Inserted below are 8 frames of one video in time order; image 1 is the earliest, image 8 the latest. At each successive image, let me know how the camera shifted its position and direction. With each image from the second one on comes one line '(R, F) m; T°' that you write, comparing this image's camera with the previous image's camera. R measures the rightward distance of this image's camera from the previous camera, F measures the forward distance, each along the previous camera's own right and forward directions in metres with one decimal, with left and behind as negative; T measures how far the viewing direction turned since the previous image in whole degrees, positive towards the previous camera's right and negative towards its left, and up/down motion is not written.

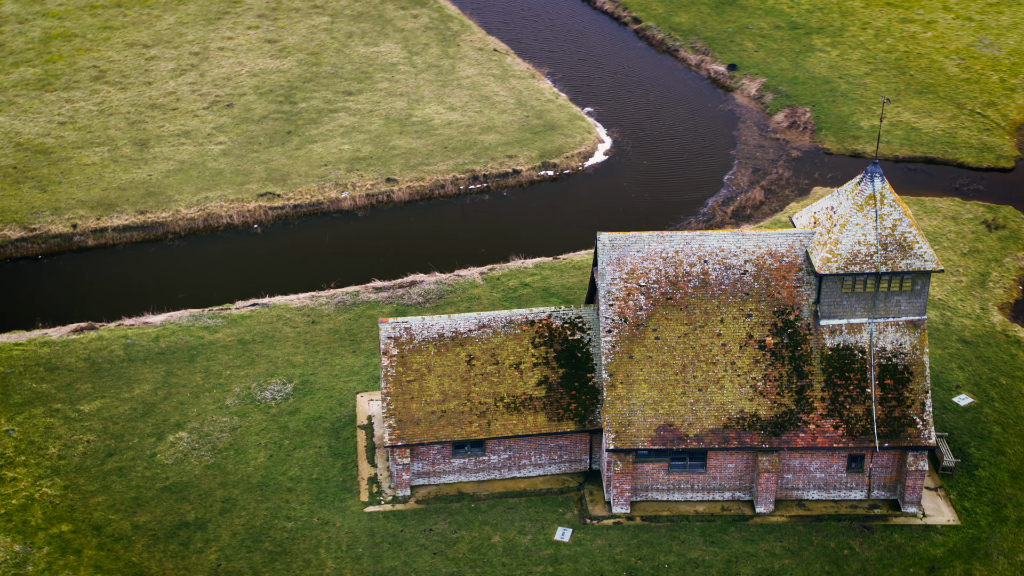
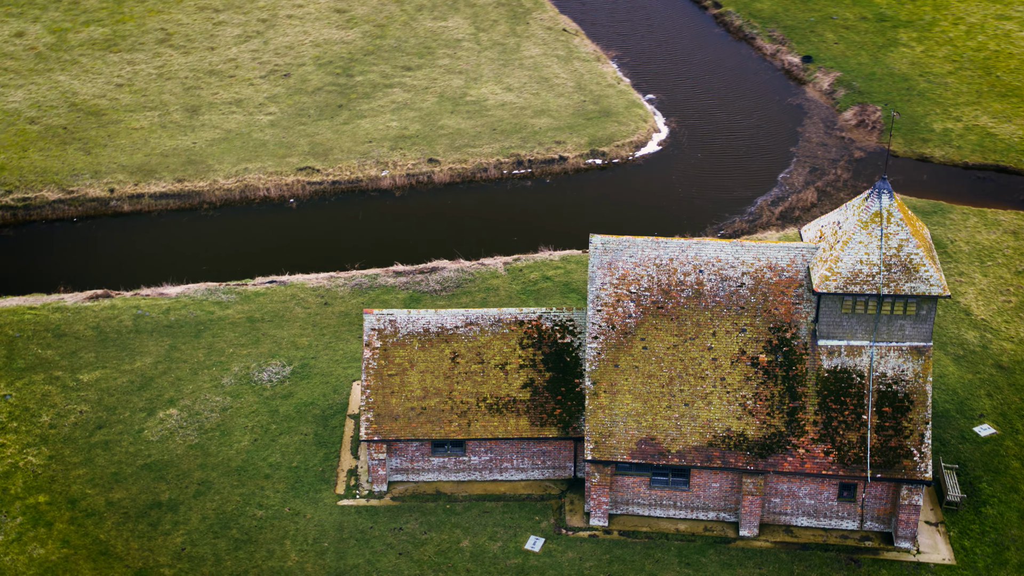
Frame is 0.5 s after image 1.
(+3.4, +1.3) m; -5°
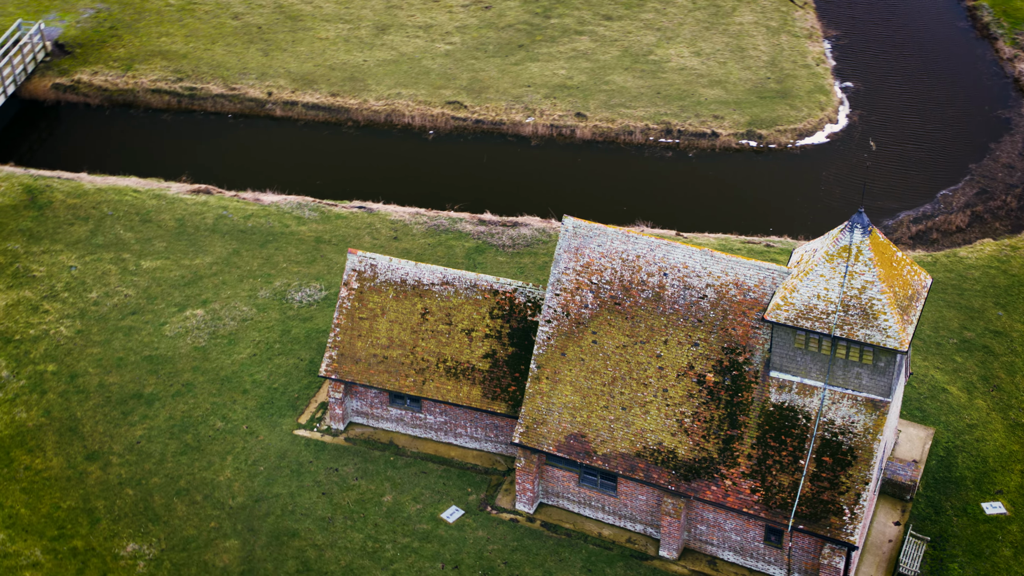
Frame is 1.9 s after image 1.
(+9.7, +2.3) m; -16°
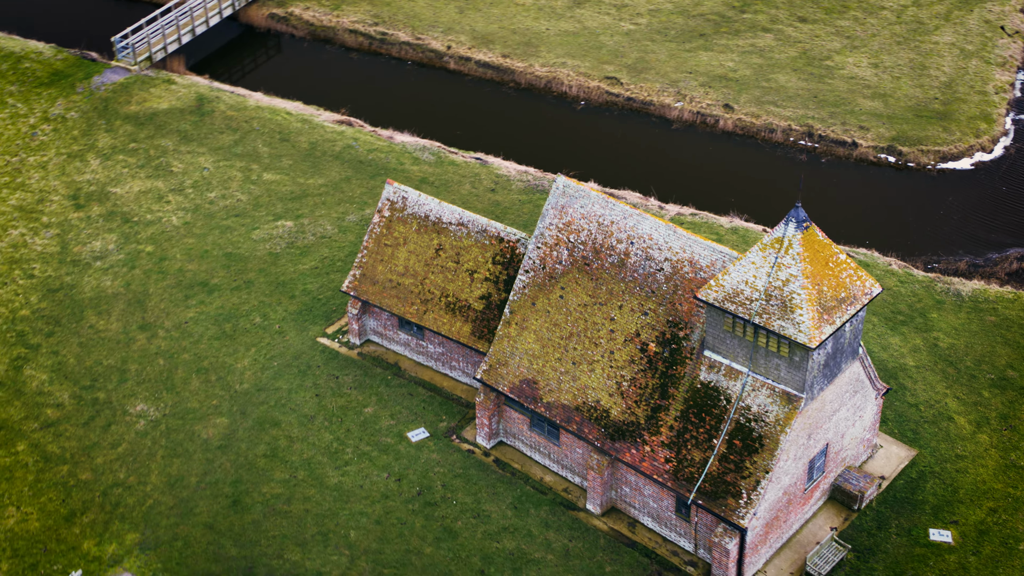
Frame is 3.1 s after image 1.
(+9.1, -0.8) m; -15°
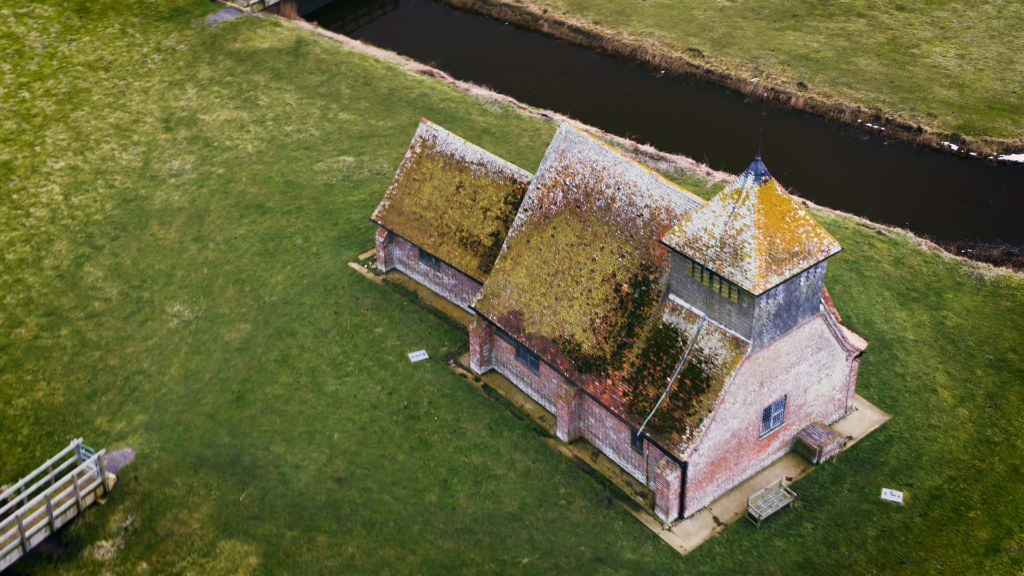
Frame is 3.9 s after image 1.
(+5.0, -1.7) m; -8°
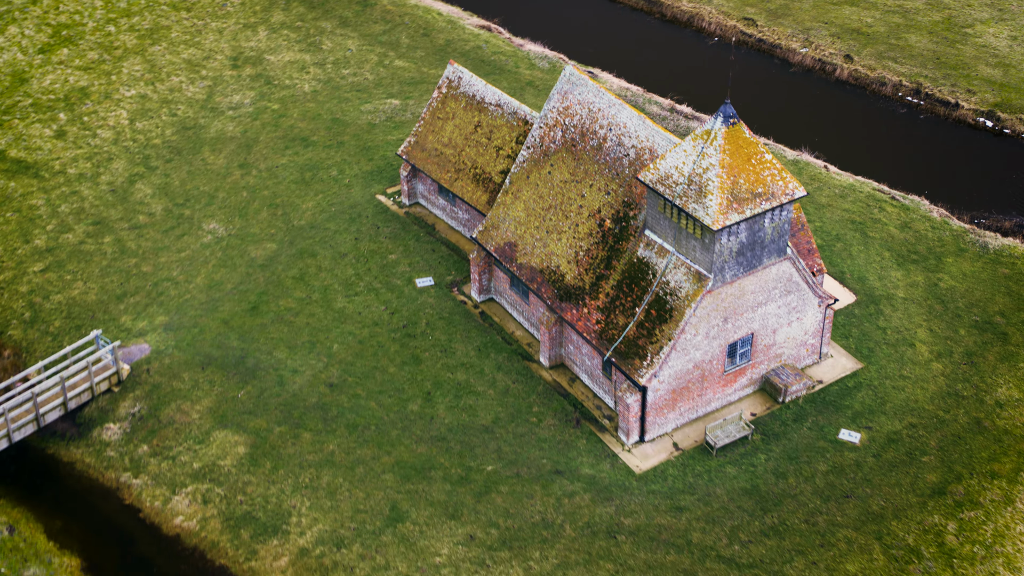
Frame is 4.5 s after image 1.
(+3.8, -2.0) m; -6°
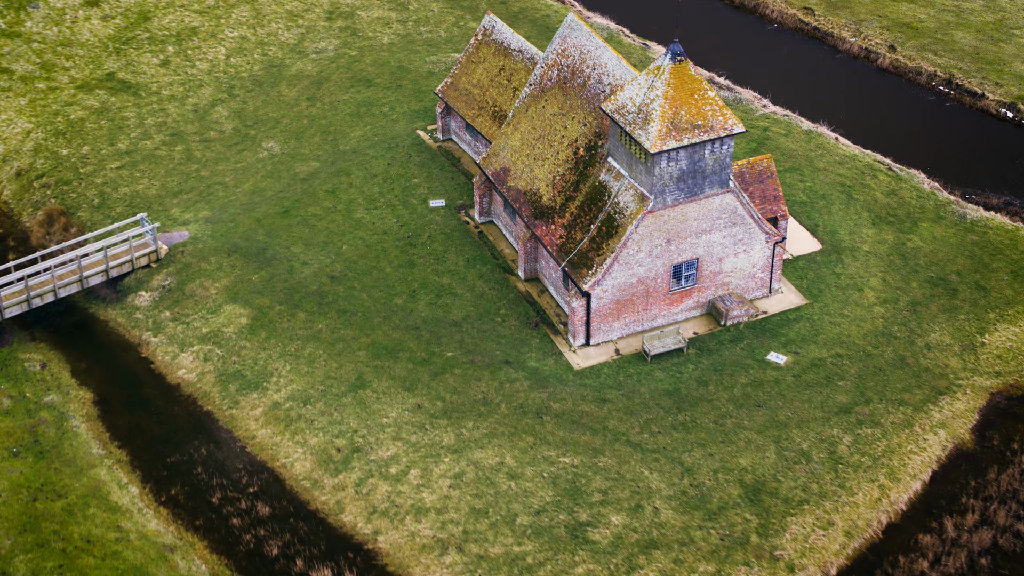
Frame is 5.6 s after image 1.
(+6.3, -4.1) m; -8°
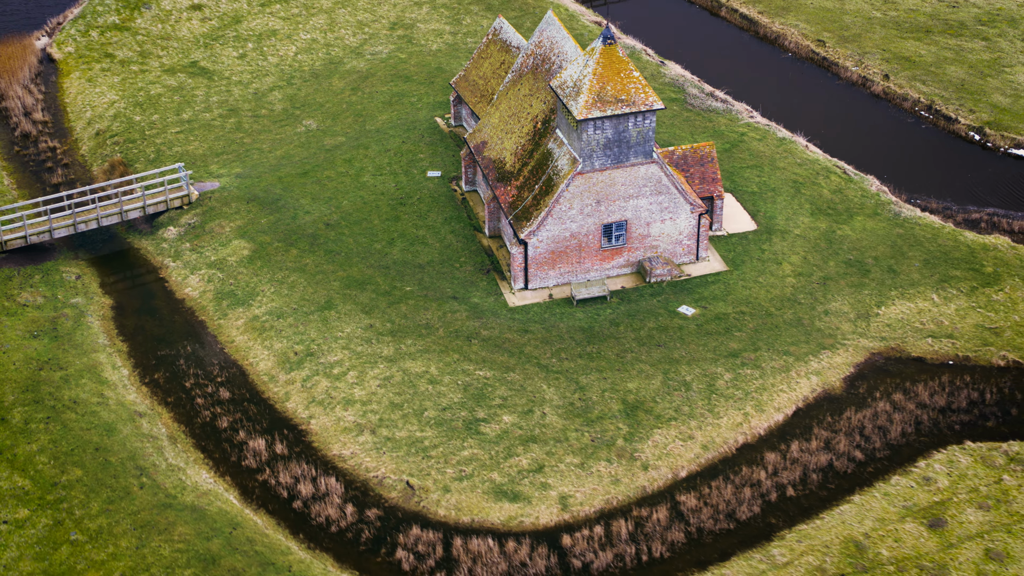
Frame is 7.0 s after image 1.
(+7.0, -5.6) m; -7°
